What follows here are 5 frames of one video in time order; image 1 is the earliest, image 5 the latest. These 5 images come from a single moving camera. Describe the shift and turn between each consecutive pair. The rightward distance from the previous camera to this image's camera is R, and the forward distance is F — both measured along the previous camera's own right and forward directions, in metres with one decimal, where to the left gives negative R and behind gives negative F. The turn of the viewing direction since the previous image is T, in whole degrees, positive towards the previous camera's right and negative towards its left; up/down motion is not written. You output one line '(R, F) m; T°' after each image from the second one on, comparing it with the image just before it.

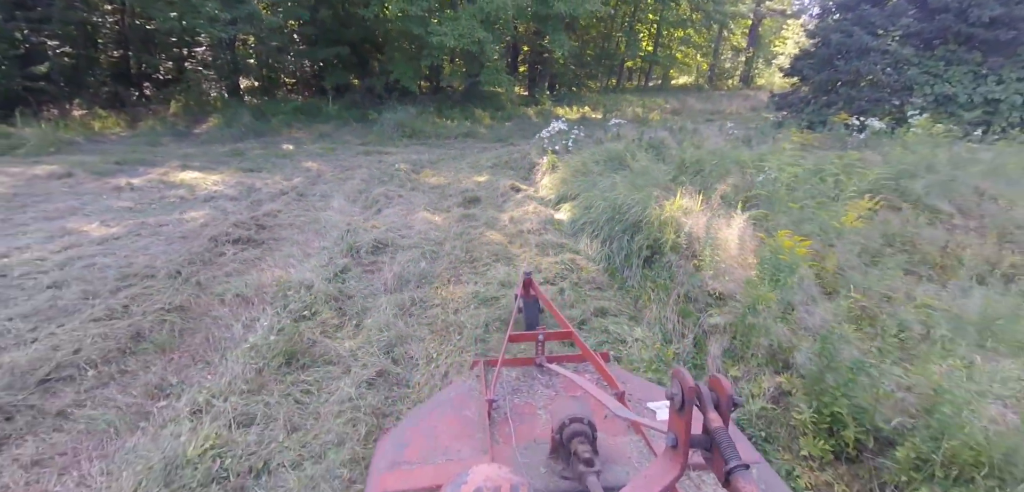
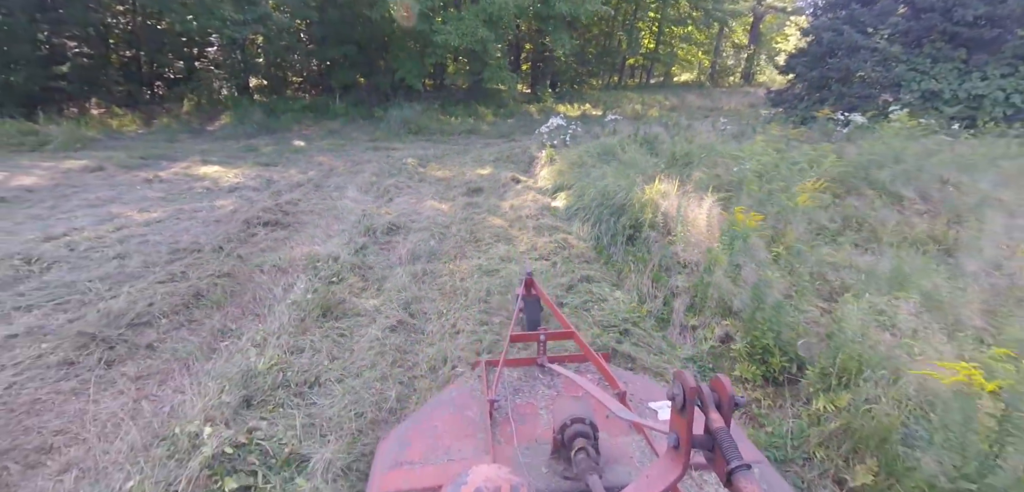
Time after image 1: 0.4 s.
(0.0, -0.6) m; 0°
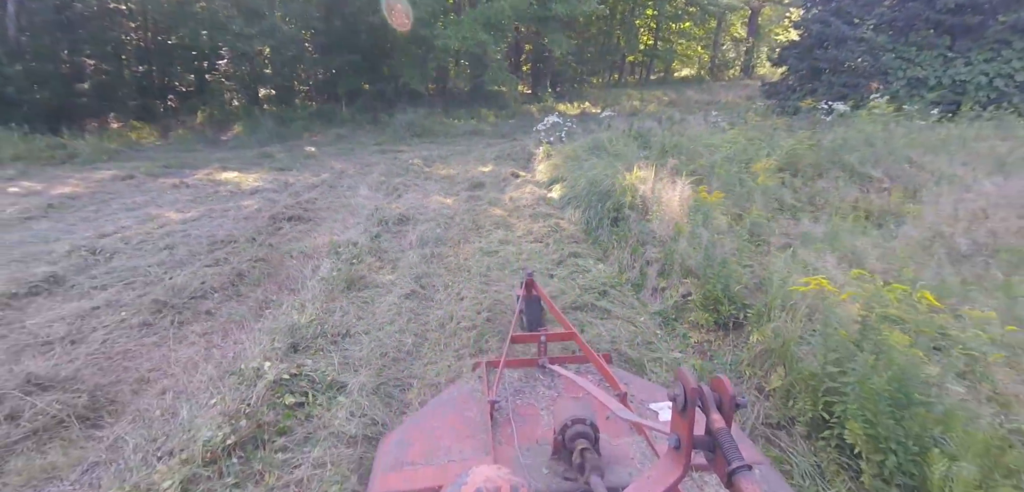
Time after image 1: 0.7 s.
(+0.1, -0.6) m; -1°
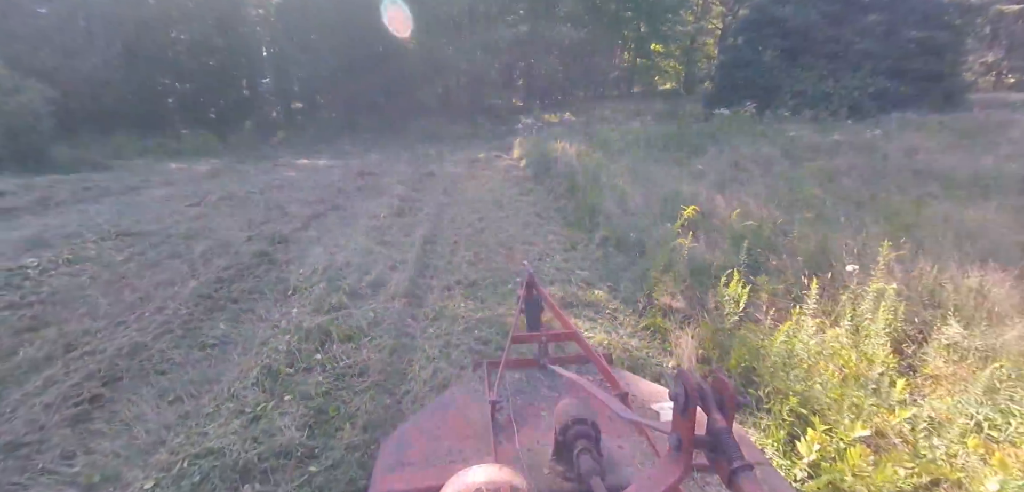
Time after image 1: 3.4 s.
(+0.4, -4.9) m; 0°
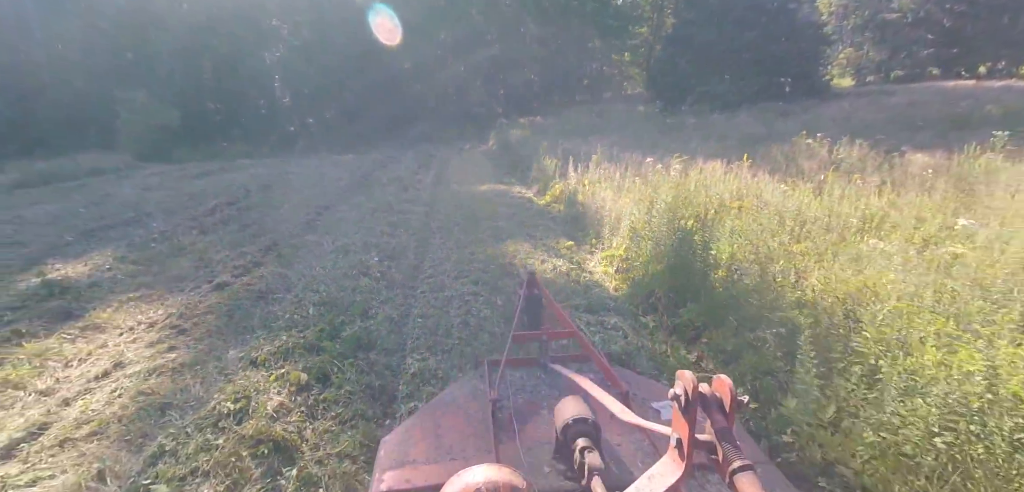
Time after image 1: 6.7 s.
(+0.5, -6.1) m; +1°
